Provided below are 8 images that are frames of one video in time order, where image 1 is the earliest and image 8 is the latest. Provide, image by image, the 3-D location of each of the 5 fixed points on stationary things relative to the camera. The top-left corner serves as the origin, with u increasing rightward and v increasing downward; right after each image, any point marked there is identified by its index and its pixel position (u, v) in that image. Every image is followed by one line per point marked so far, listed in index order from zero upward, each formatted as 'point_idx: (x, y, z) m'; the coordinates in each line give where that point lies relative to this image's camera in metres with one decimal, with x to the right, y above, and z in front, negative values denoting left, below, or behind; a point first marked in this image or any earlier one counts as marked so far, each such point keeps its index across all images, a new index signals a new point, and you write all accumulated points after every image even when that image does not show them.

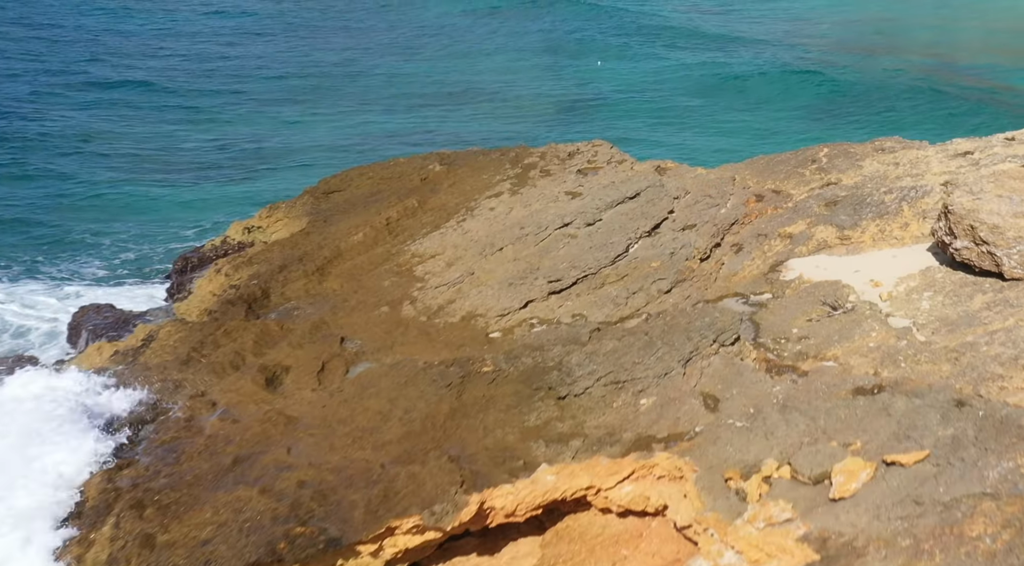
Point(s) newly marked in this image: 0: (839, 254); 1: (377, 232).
0: (+2.7, +0.2, +6.4) m
1: (-1.8, +0.8, +10.8) m
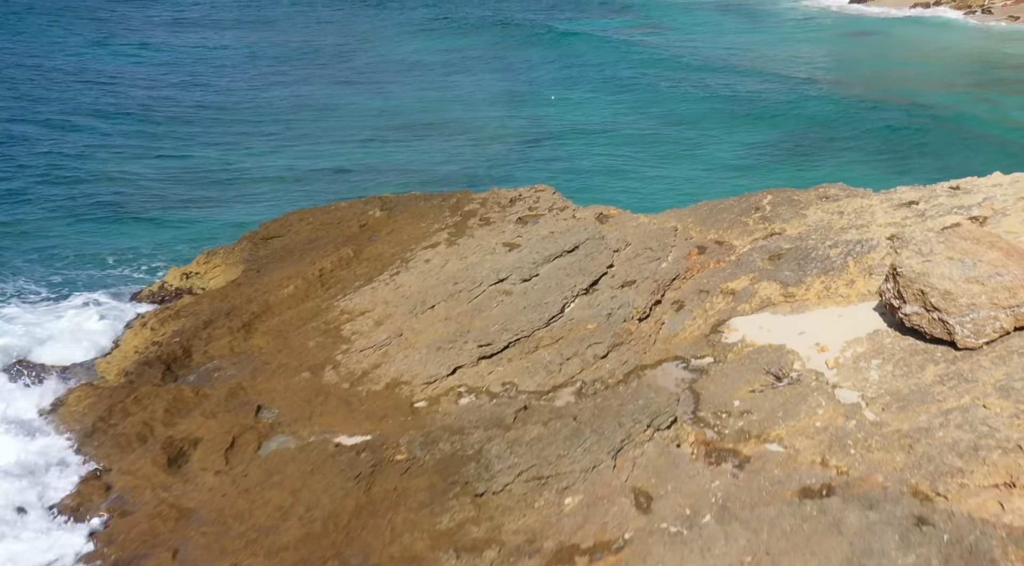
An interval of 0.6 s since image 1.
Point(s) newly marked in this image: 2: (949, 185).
0: (+2.1, -0.2, +6.1) m
1: (-2.6, 0.0, +10.2) m
2: (+4.0, +0.9, +7.1) m
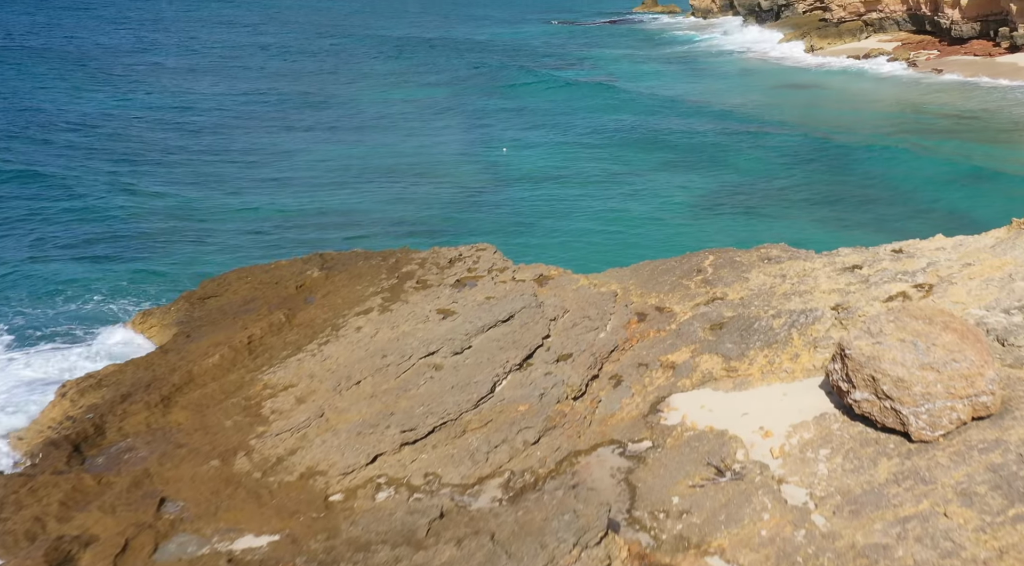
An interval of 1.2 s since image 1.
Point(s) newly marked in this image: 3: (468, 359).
0: (+1.6, -0.8, +5.7) m
1: (-3.4, -0.9, +9.6) m
2: (+3.4, +0.3, +6.9) m
3: (-0.4, -0.7, +6.8) m
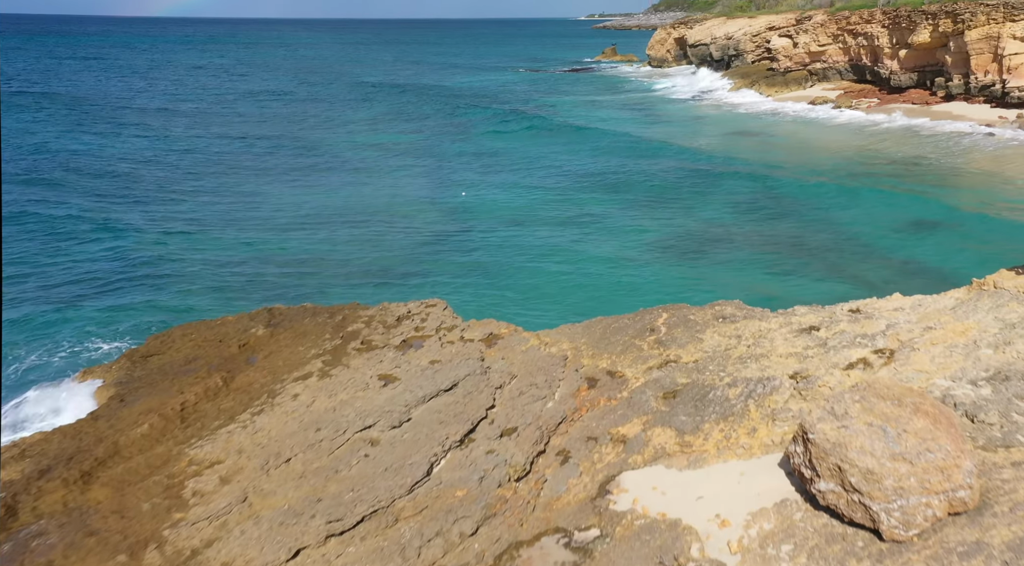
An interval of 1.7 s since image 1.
0: (+1.1, -1.2, +5.3) m
1: (-4.0, -1.6, +8.9) m
2: (+2.9, -0.2, +6.6) m
3: (-0.9, -1.2, +6.3) m
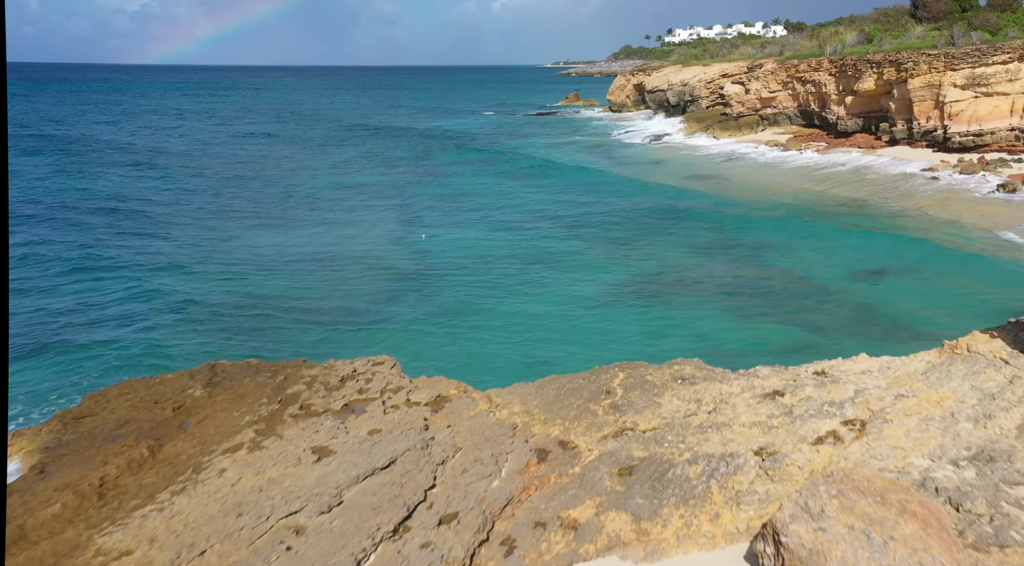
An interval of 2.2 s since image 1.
0: (+0.8, -1.7, +4.7) m
1: (-4.5, -2.3, +8.0) m
2: (+2.4, -0.7, +6.2) m
3: (-1.3, -1.7, +5.7) m
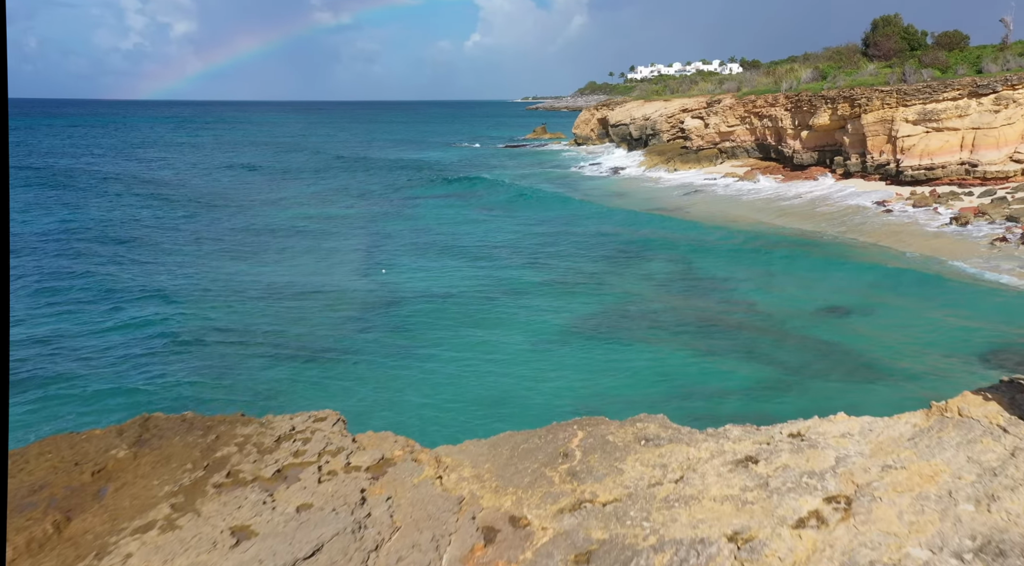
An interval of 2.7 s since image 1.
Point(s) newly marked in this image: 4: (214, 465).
0: (+0.4, -2.0, +4.0) m
1: (-5.0, -2.8, +7.1) m
2: (+2.0, -1.1, +5.6) m
3: (-1.6, -2.1, +4.9) m
4: (-3.3, -2.0, +8.8) m
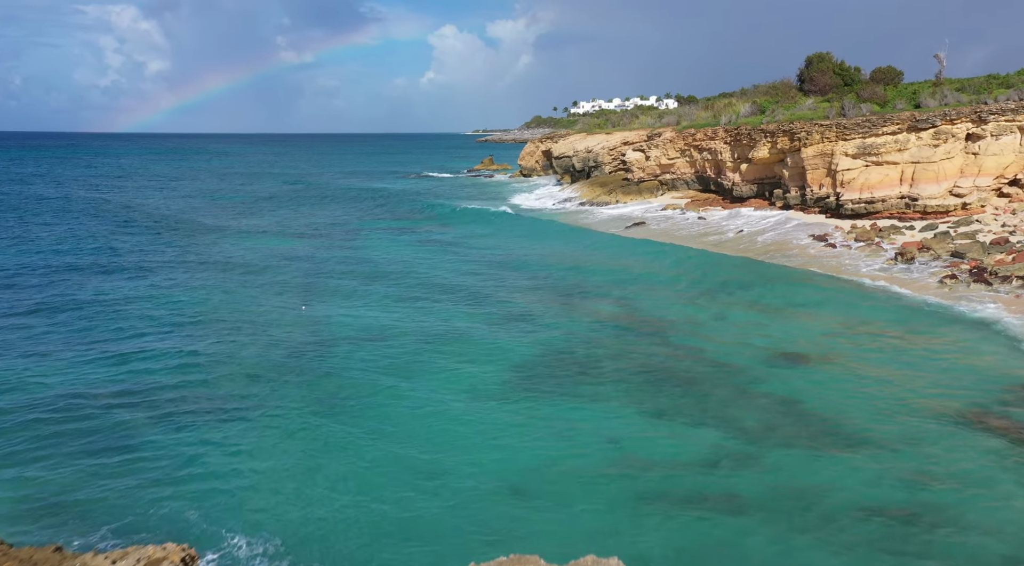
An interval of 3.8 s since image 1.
0: (0.0, -2.5, +1.9) m
1: (-5.6, -3.5, +4.5) m
2: (+1.4, -1.7, +3.6) m
3: (-2.1, -2.7, +2.6) m
4: (-4.1, -2.8, +6.4) m
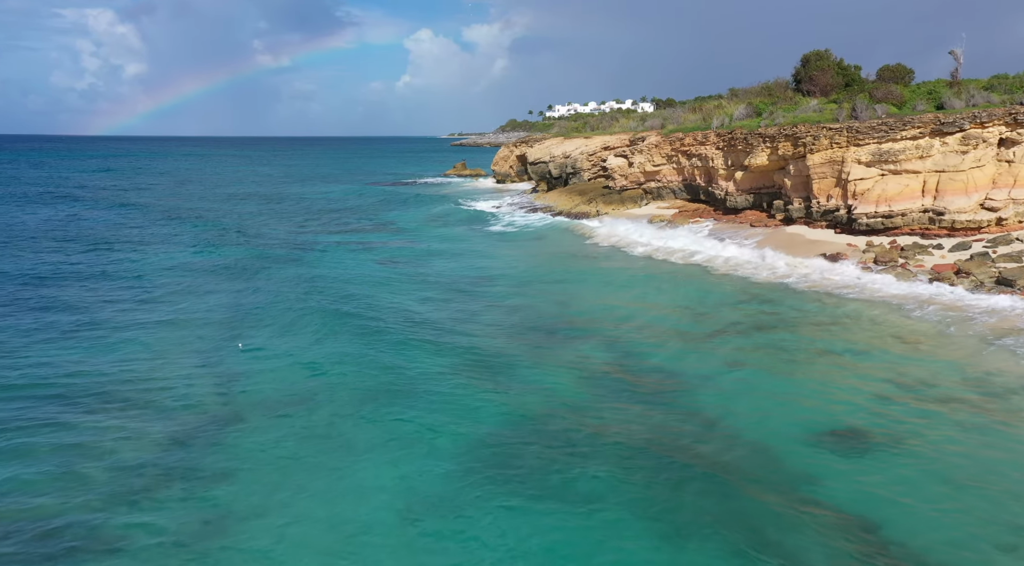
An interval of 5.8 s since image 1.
0: (-0.2, -3.7, -3.9) m
1: (-5.9, -4.7, -1.4) m
2: (+1.2, -2.8, -2.1) m
3: (-2.4, -3.9, -3.2) m
4: (-4.4, -4.0, +0.5) m
